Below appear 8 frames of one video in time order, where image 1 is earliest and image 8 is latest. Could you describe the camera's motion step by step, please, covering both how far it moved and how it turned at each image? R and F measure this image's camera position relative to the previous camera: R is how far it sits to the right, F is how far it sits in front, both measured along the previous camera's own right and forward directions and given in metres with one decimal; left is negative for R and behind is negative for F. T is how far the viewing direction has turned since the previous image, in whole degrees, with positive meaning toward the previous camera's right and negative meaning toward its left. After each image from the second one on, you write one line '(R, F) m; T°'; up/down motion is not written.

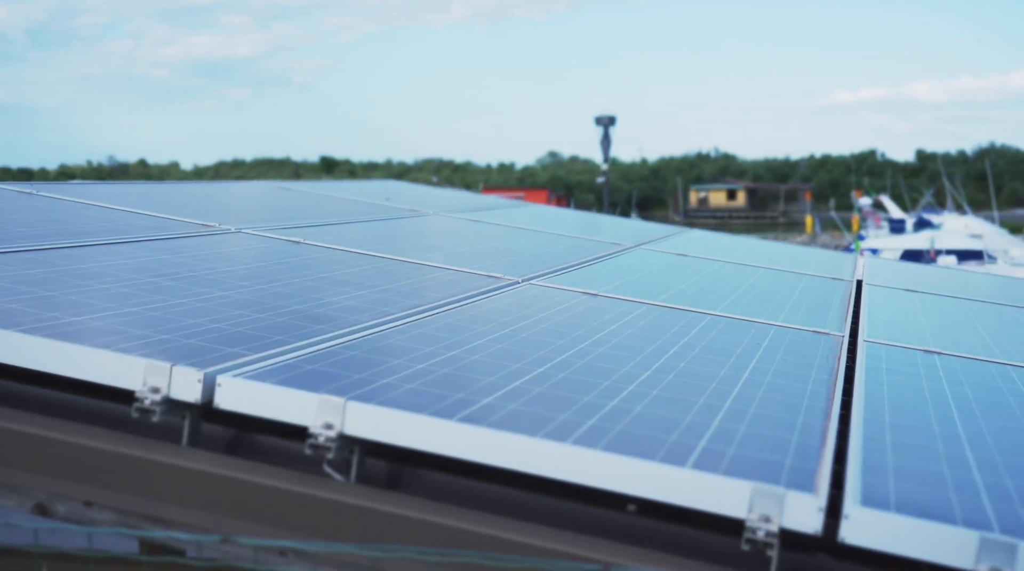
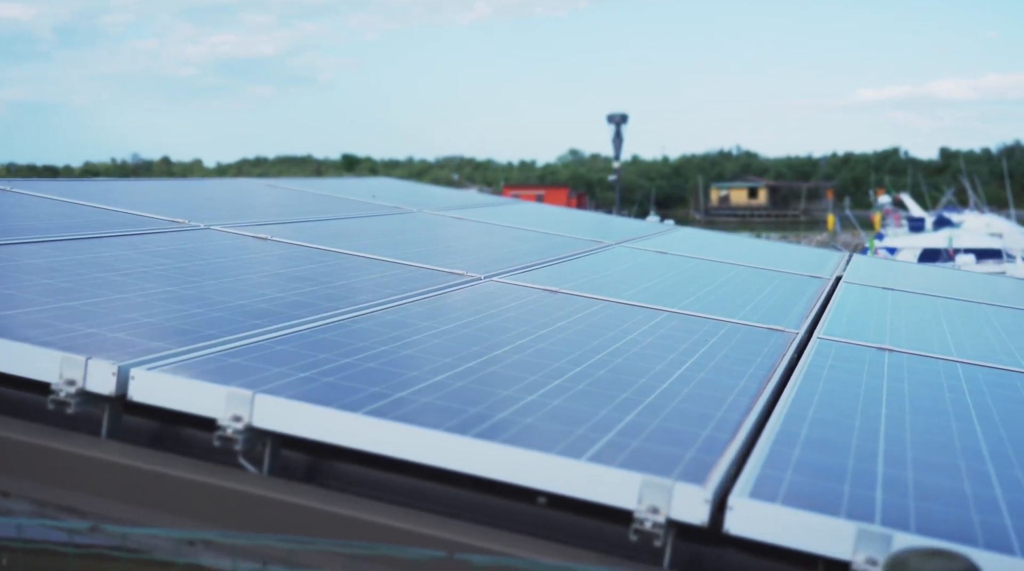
(+0.3, -0.1) m; 0°
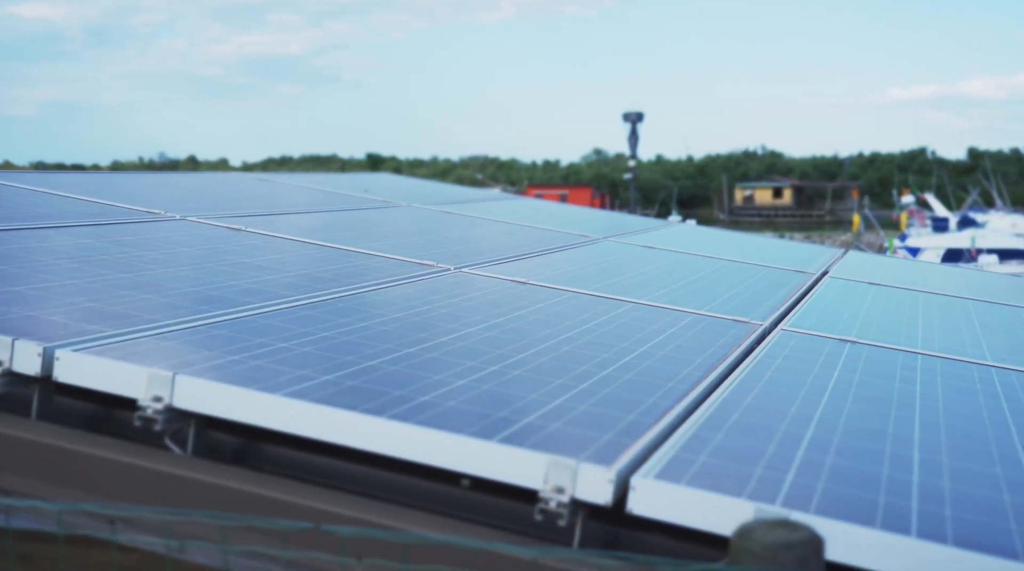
(+0.3, 0.0) m; -1°
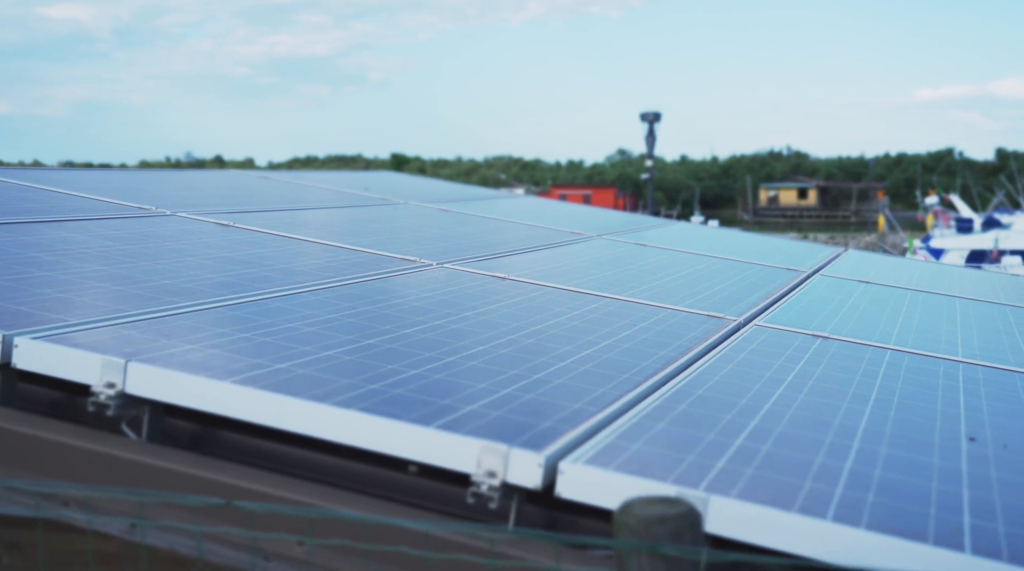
(+0.3, -0.1) m; -1°
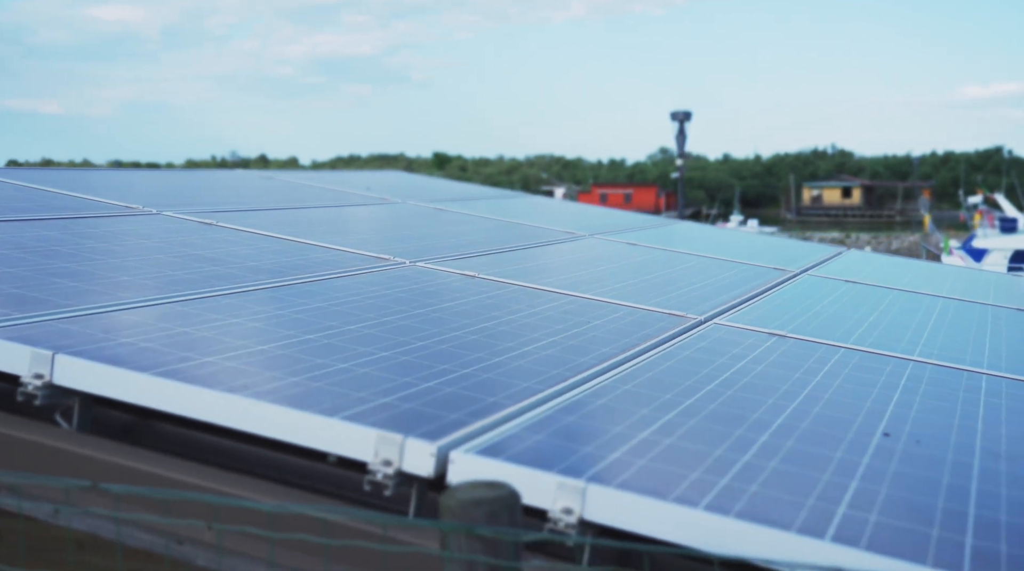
(+0.4, -0.1) m; -1°
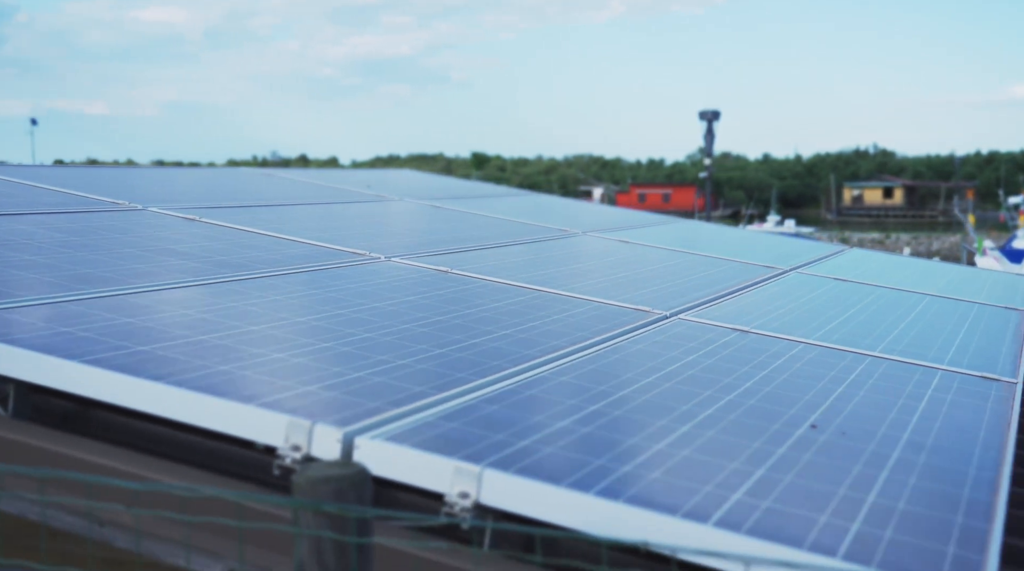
(+0.4, -0.1) m; -1°
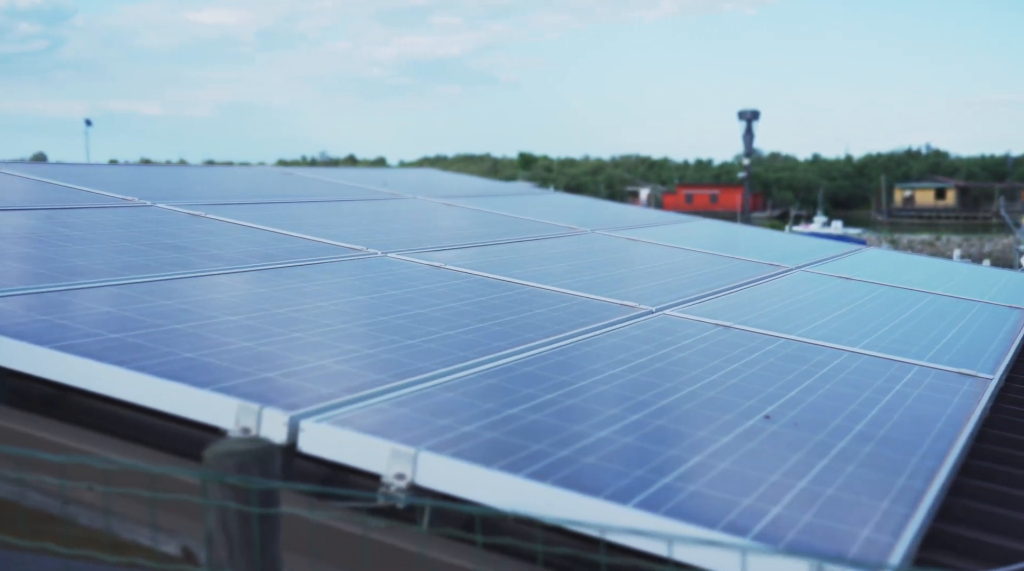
(+0.3, -0.1) m; -2°
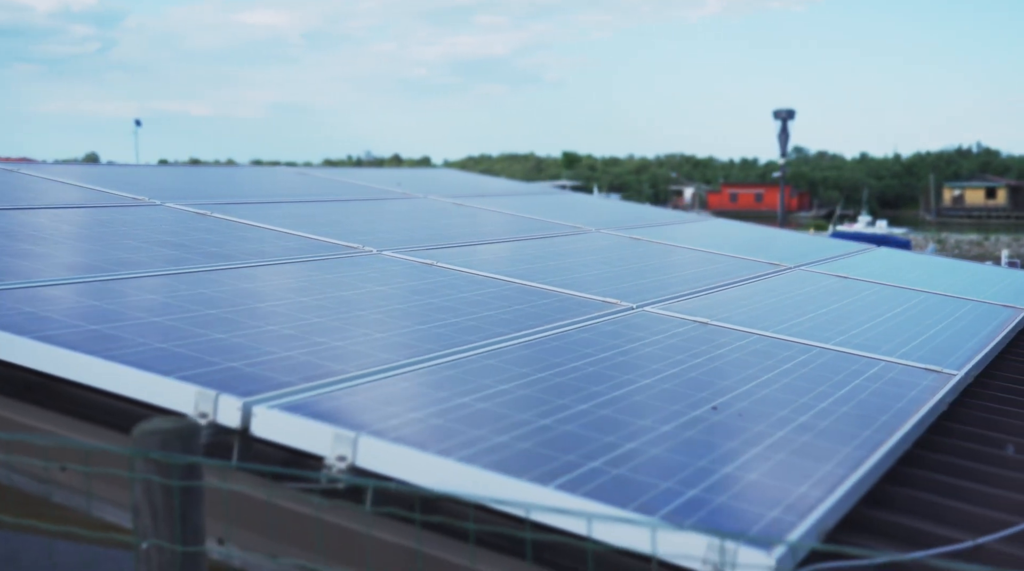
(+0.3, -0.2) m; -2°
